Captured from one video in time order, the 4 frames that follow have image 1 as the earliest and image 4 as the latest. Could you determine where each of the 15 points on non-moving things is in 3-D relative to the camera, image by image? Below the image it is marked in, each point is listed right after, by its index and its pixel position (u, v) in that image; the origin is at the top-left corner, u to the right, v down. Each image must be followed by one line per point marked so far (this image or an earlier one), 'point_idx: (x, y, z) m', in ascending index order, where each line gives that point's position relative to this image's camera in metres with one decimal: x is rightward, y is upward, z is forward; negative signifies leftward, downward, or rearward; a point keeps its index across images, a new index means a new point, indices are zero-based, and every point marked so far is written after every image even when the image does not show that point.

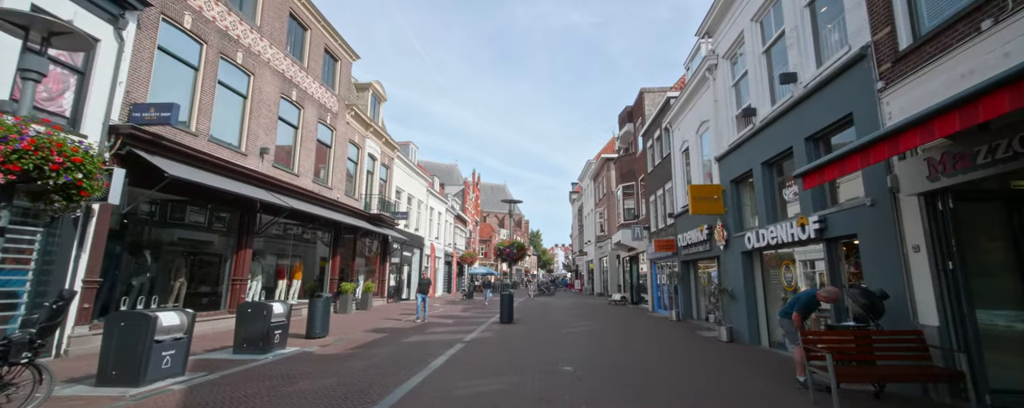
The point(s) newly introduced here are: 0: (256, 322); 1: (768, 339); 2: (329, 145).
0: (-4.6, -2.1, +7.8) m
1: (+5.4, -2.9, +9.3) m
2: (-7.0, +2.3, +16.9) m
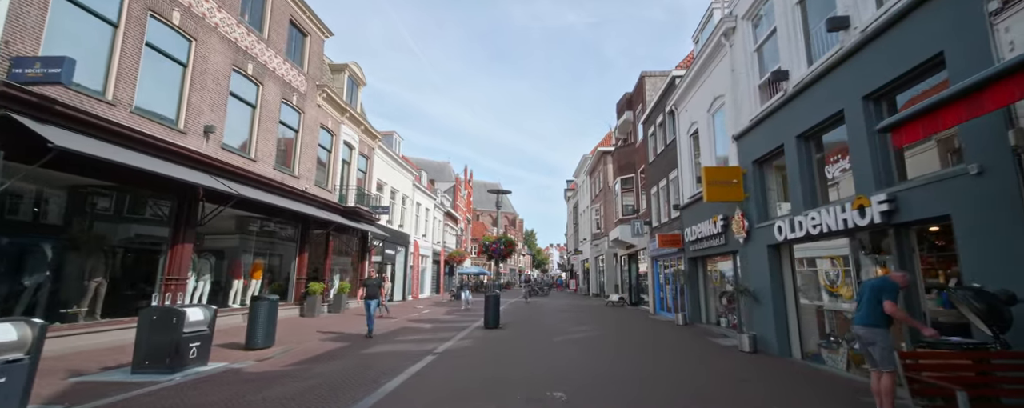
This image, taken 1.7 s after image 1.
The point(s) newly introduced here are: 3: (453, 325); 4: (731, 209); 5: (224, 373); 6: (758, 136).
0: (-4.9, -1.8, +6.1) m
1: (+5.1, -2.6, +7.7) m
2: (-7.5, +2.6, +15.2) m
3: (-1.8, -3.6, +13.2) m
4: (+4.8, -0.1, +9.6) m
5: (-4.3, -2.5, +6.6) m
6: (+4.7, +1.3, +8.5) m
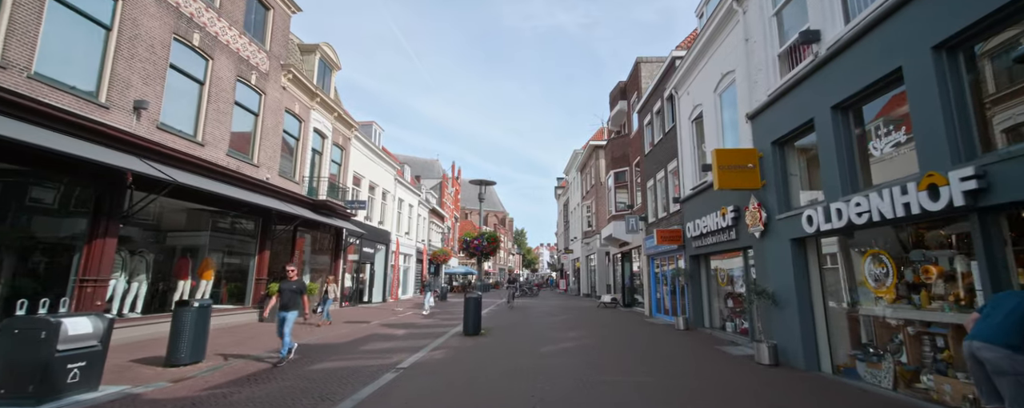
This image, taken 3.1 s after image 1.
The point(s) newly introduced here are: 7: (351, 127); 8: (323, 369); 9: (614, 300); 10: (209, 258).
0: (-5.2, -1.6, +4.7) m
1: (+4.7, -2.4, +6.5) m
2: (-7.9, +2.8, +13.7) m
3: (-2.2, -3.4, +11.8) m
4: (+4.4, +0.1, +8.4) m
5: (-4.6, -2.3, +5.1) m
6: (+4.4, +1.5, +7.3) m
7: (-7.3, +3.5, +19.9) m
8: (-3.0, -2.6, +7.0) m
9: (+4.5, -4.2, +19.3) m
10: (-8.6, -1.5, +12.6) m
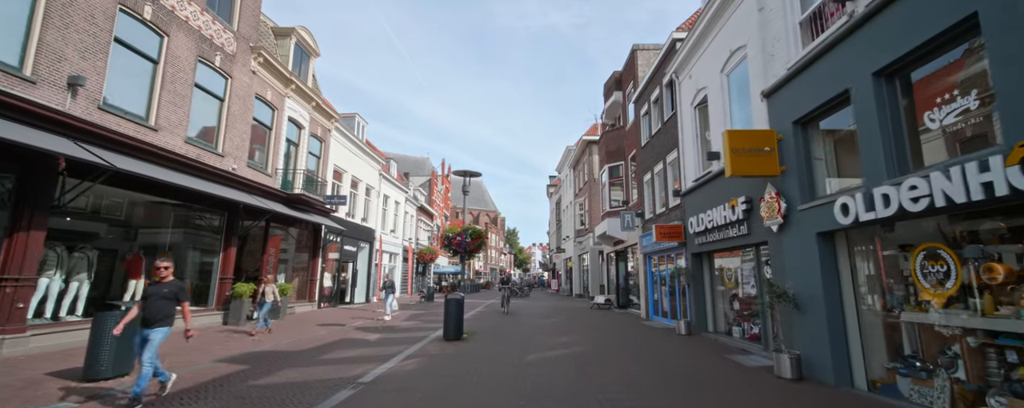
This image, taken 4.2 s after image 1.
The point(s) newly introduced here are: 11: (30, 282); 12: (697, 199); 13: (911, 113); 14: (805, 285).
0: (-5.4, -1.4, +3.6) m
1: (+4.5, -2.2, +5.6) m
2: (-8.3, +3.0, +12.5) m
3: (-2.6, -3.2, +10.8) m
4: (+4.1, +0.3, +7.4) m
5: (-4.8, -2.1, +4.1) m
6: (+4.1, +1.7, +6.3) m
7: (-7.7, +3.7, +18.8) m
8: (-3.2, -2.4, +5.9) m
9: (+4.0, -4.0, +18.3) m
10: (-9.0, -1.3, +11.4) m
11: (-8.4, -1.4, +7.8) m
12: (+4.3, +0.1, +10.3) m
13: (+4.3, +1.0, +4.7) m
14: (+4.2, -1.2, +6.3) m
